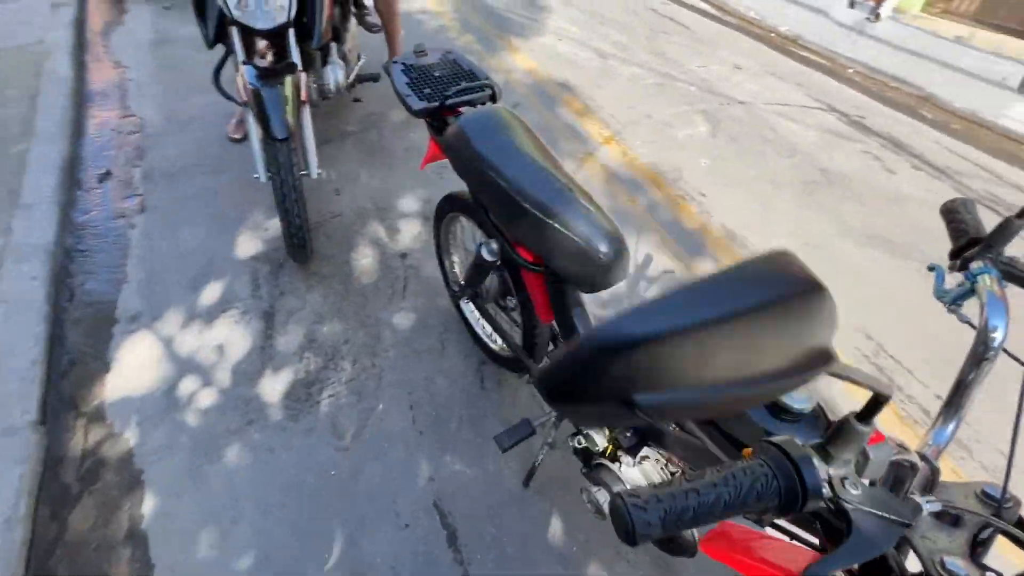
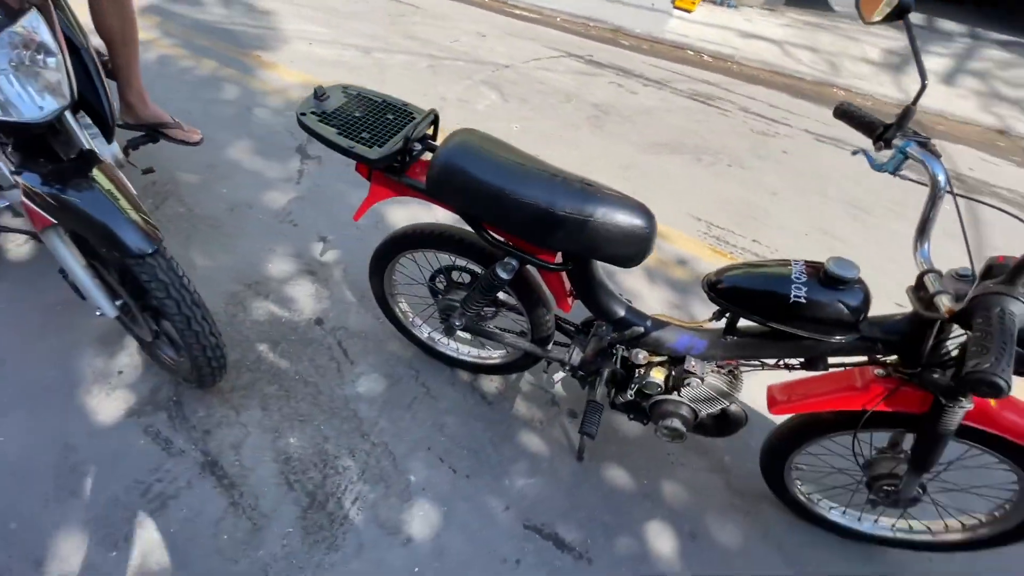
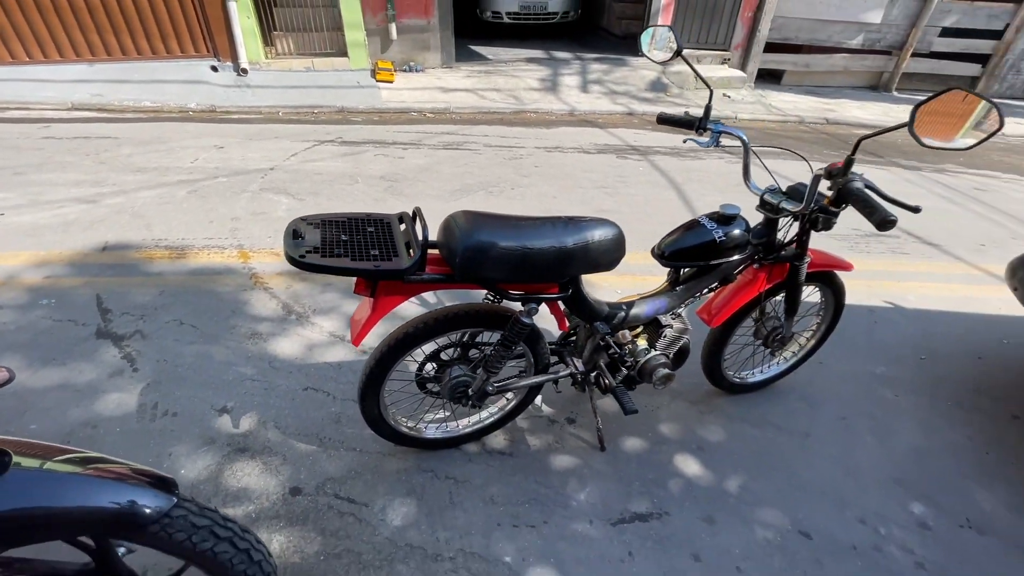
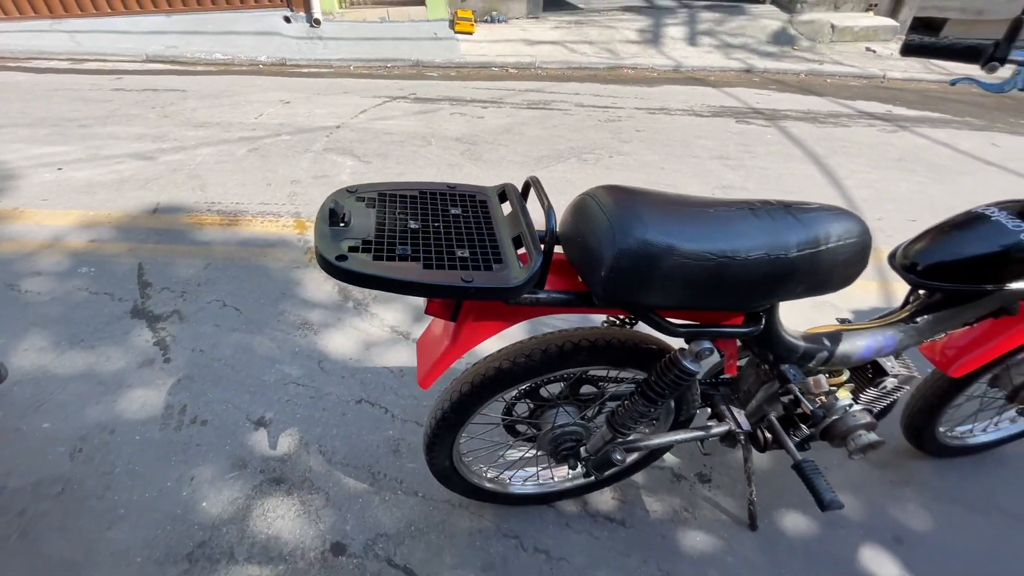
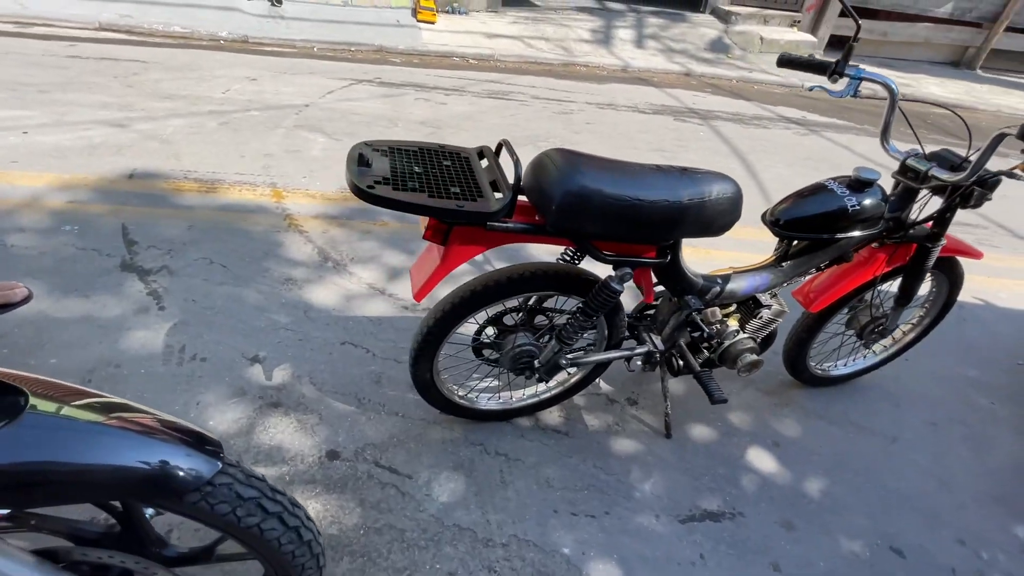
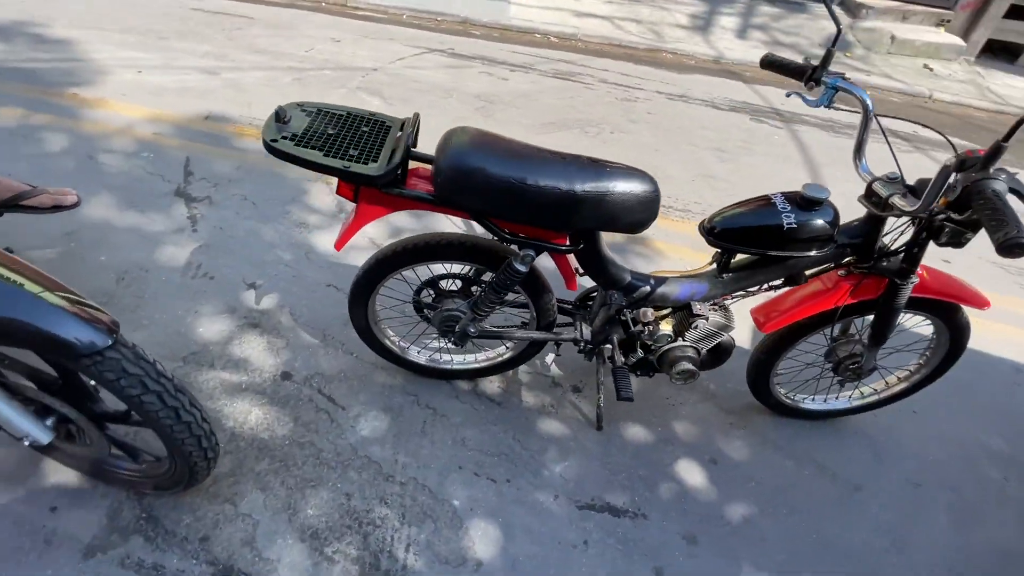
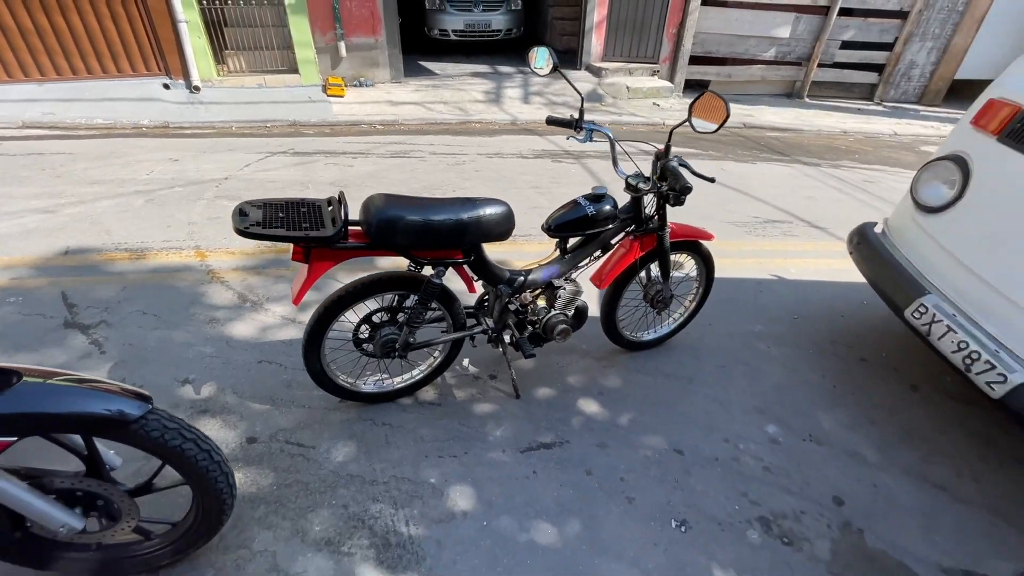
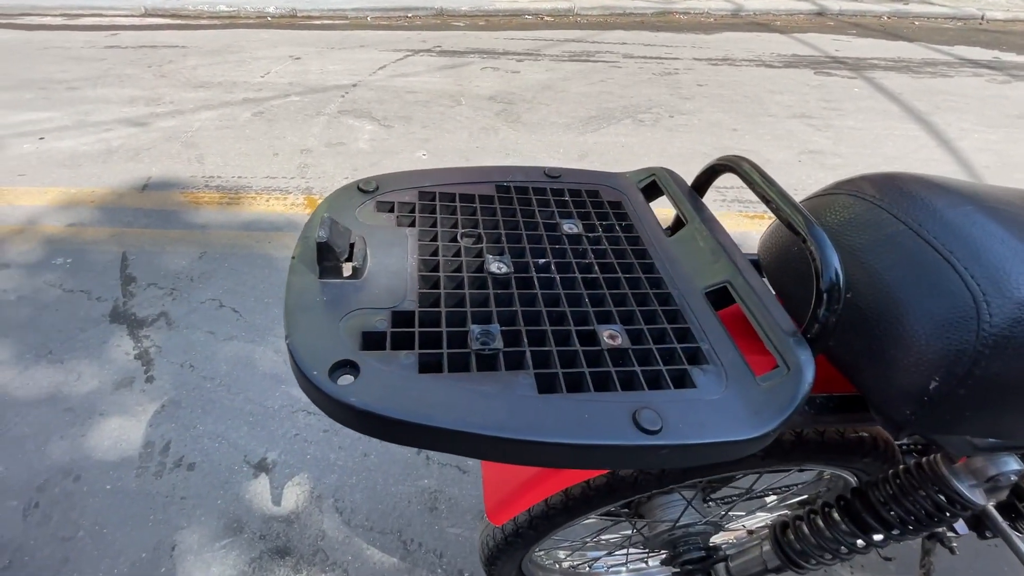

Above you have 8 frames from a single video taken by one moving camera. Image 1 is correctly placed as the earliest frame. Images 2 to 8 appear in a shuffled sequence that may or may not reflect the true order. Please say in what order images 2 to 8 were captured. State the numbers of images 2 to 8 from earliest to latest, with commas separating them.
2, 6, 5, 8, 4, 3, 7
